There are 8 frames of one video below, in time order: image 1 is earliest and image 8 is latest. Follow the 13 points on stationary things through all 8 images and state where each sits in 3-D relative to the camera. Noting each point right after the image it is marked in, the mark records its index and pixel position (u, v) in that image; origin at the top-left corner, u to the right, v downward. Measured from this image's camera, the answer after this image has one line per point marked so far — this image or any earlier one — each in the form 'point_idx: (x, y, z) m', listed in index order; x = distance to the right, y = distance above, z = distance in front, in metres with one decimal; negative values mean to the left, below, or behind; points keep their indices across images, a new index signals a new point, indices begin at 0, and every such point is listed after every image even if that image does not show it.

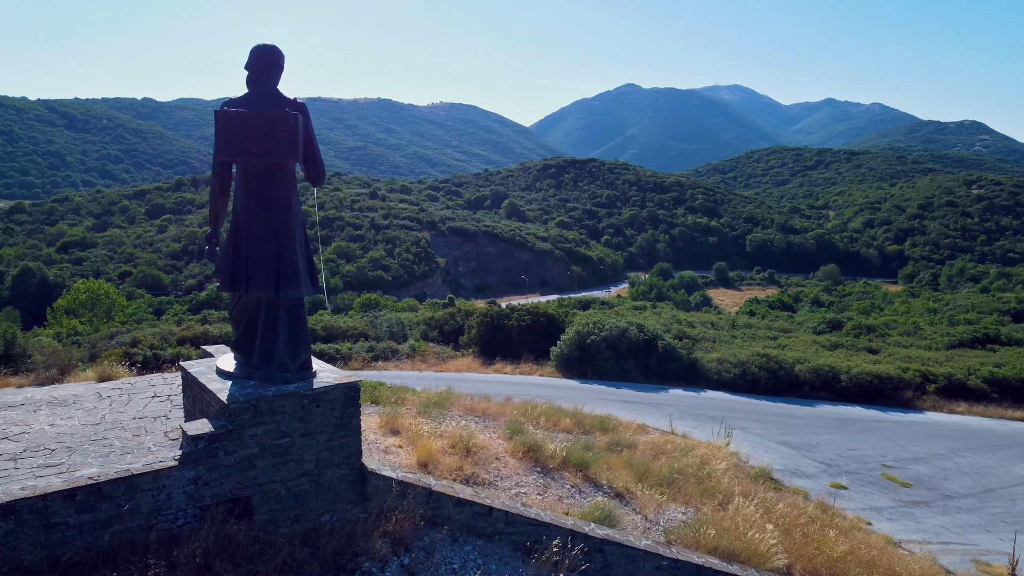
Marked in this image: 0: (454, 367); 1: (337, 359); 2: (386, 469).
0: (-1.2, -1.7, +17.0) m
1: (-3.6, -1.5, +16.6) m
2: (-0.8, -1.2, +5.3) m
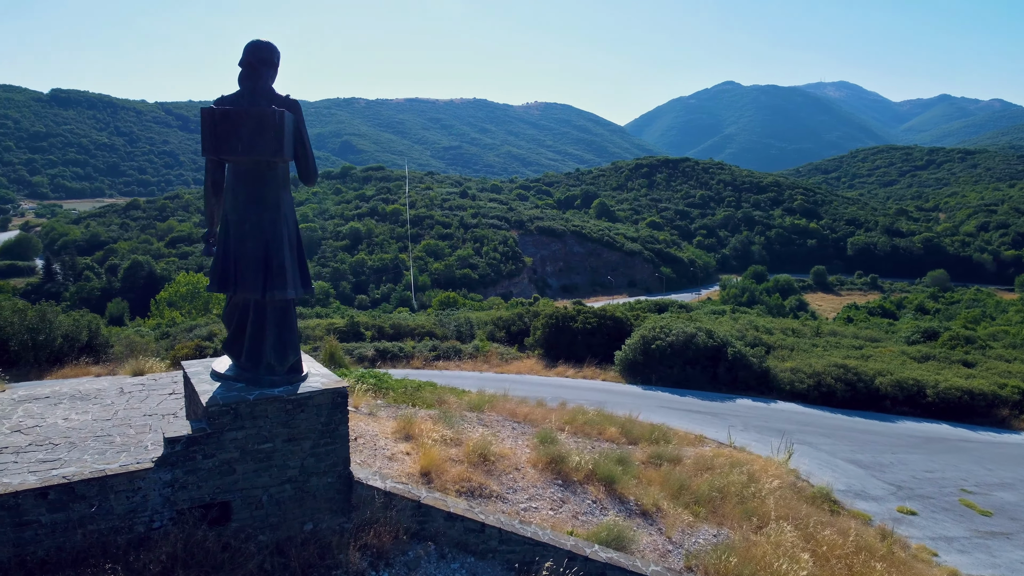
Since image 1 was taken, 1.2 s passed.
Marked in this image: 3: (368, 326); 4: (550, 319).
0: (+0.1, -1.7, +16.8) m
1: (-2.3, -1.4, +16.7) m
2: (-0.9, -1.2, +5.1) m
3: (-3.4, -0.9, +19.3) m
4: (+0.8, -0.7, +18.0) m
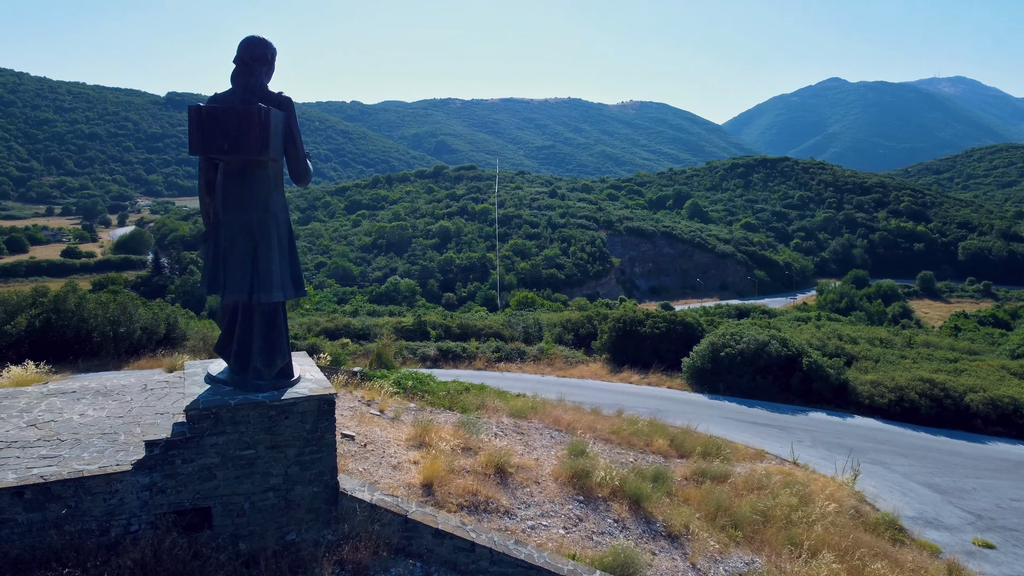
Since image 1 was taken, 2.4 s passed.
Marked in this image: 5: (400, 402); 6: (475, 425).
0: (+1.4, -1.7, +16.4) m
1: (-1.0, -1.4, +16.6) m
2: (-0.9, -1.2, +4.9) m
3: (-1.8, -0.9, +19.3) m
4: (+2.3, -0.8, +17.5) m
5: (-1.2, -1.2, +8.3) m
6: (-0.4, -1.3, +7.6) m
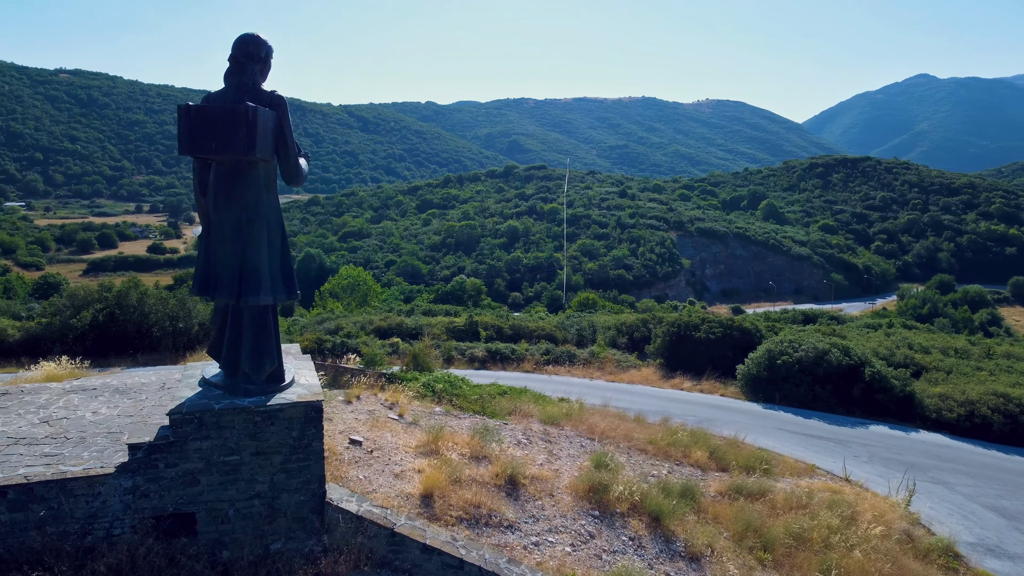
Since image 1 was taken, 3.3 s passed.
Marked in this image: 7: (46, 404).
0: (+2.3, -1.8, +16.0) m
1: (0.0, -1.5, +16.4) m
2: (-0.9, -1.2, +4.8) m
3: (-0.6, -0.9, +19.2) m
4: (+3.3, -0.8, +17.1) m
5: (-0.9, -1.2, +8.2) m
6: (-0.2, -1.3, +7.4) m
7: (-3.5, -0.9, +6.2) m
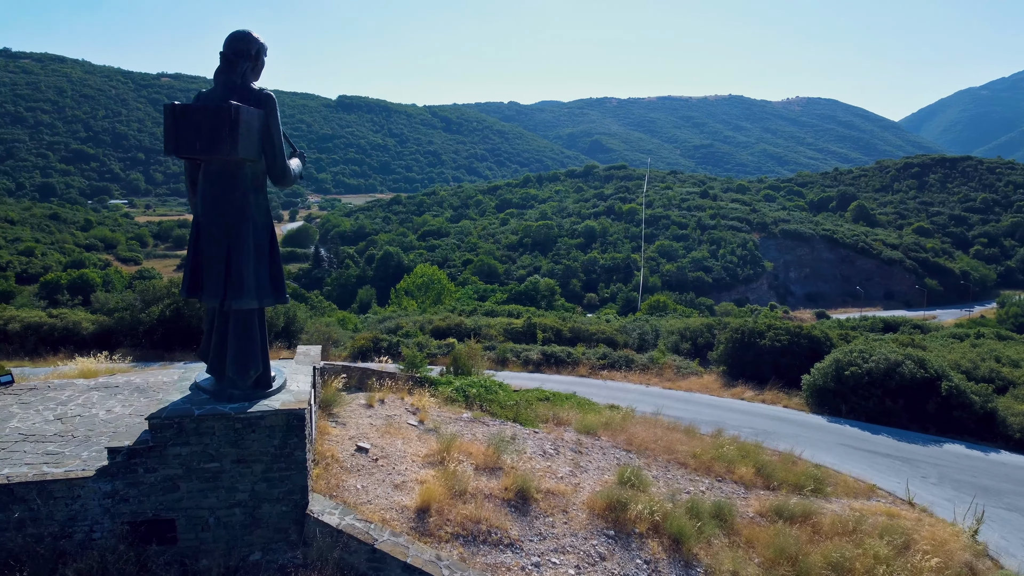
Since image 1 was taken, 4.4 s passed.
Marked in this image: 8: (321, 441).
0: (+3.4, -1.9, +15.5) m
1: (+1.1, -1.5, +16.1) m
2: (-1.0, -1.3, +4.6) m
3: (+0.8, -0.9, +18.9) m
4: (+4.5, -0.9, +16.4) m
5: (-0.6, -1.2, +8.0) m
6: (0.0, -1.4, +7.1) m
7: (-3.4, -0.9, +6.3) m
8: (-1.4, -1.1, +5.9) m
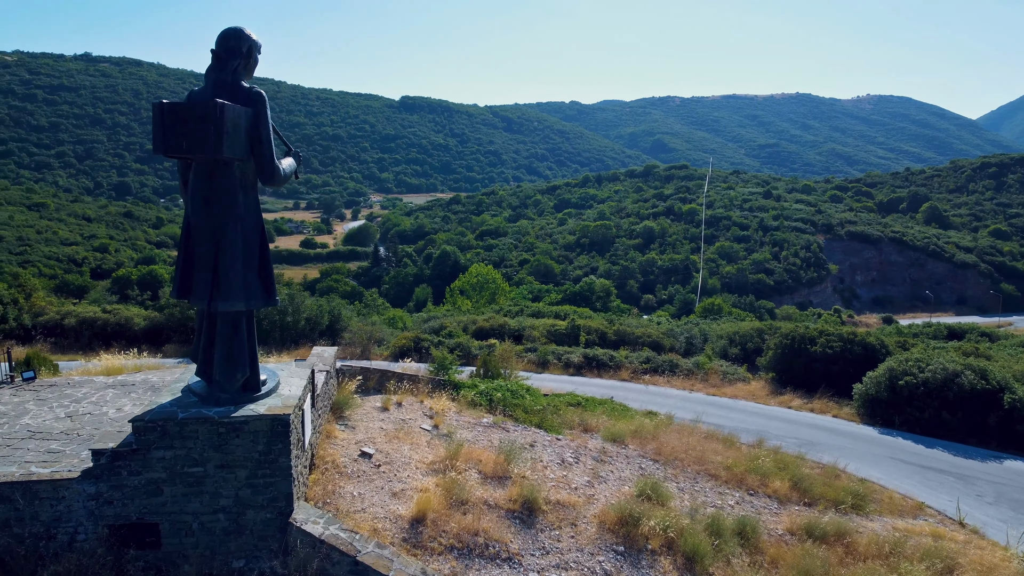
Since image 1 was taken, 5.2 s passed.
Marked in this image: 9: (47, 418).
0: (+4.1, -1.9, +15.0) m
1: (+1.9, -1.5, +15.8) m
2: (-1.0, -1.3, +4.5) m
3: (+1.8, -1.0, +18.6) m
4: (+5.3, -1.0, +15.9) m
5: (-0.4, -1.2, +7.8) m
6: (+0.2, -1.4, +6.9) m
7: (-3.4, -0.9, +6.3) m
8: (-1.3, -1.1, +5.8) m
9: (-3.3, -0.9, +5.8) m
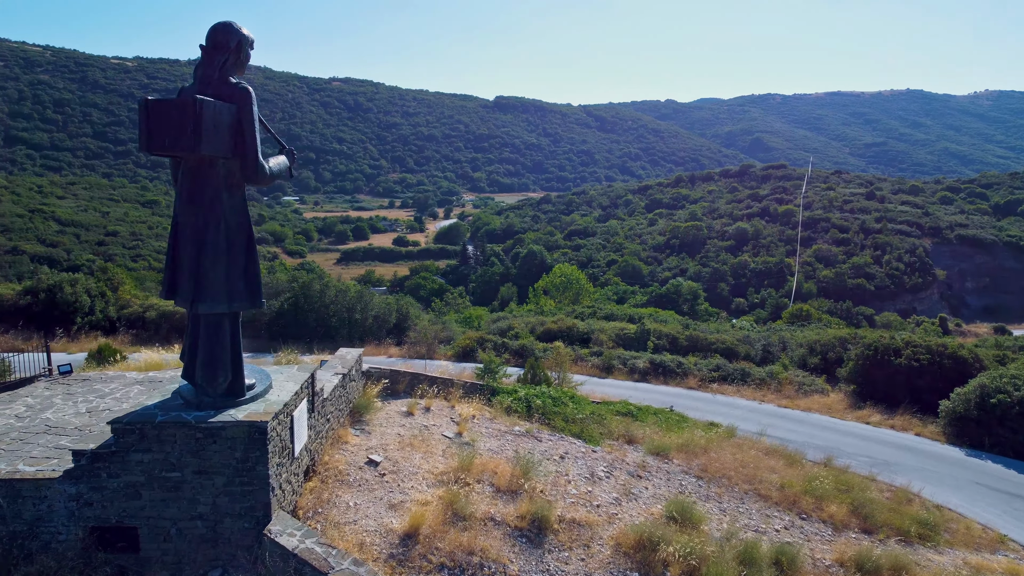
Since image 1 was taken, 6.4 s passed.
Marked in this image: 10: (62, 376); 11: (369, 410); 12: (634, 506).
0: (+5.2, -2.0, +14.2) m
1: (+3.0, -1.6, +15.2) m
2: (-1.1, -1.3, +4.3) m
3: (+3.3, -1.0, +18.1) m
4: (+6.5, -1.1, +14.9) m
5: (-0.1, -1.3, +7.6) m
6: (+0.4, -1.4, +6.6) m
7: (-3.2, -0.8, +6.4) m
8: (-1.2, -1.1, +5.6) m
9: (-3.2, -0.9, +5.9) m
10: (-3.8, -0.7, +6.9) m
11: (-1.2, -1.0, +6.6) m
12: (+1.0, -1.7, +6.4) m
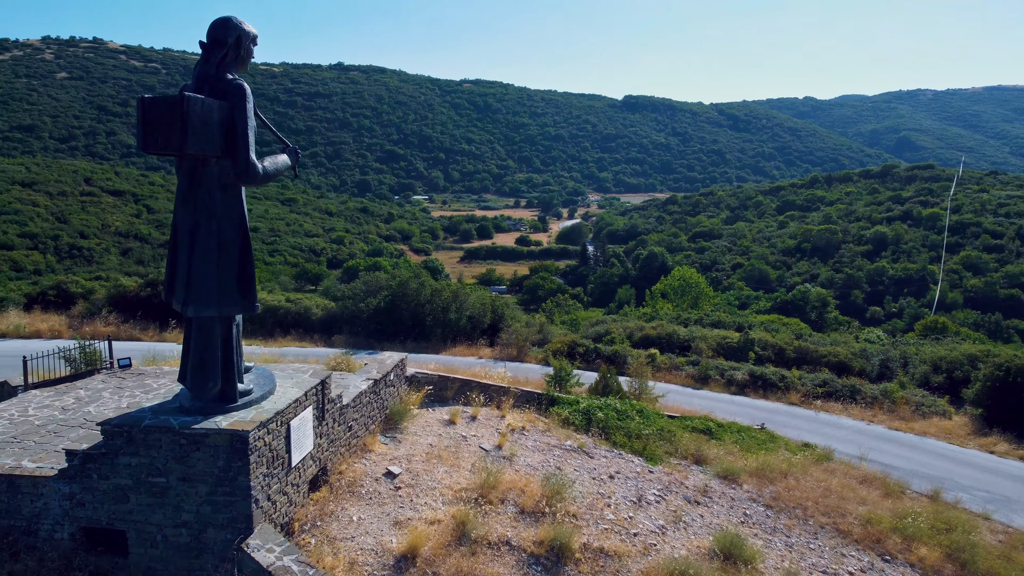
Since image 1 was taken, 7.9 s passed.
0: (+6.6, -2.2, +12.9) m
1: (+4.6, -1.8, +14.2) m
2: (-1.1, -1.3, +4.1) m
3: (+5.4, -1.2, +17.0) m
4: (+8.0, -1.4, +13.4) m
5: (+0.4, -1.3, +7.2) m
6: (+0.6, -1.5, +6.1) m
7: (-2.9, -0.8, +6.5) m
8: (-1.1, -1.2, +5.4) m
9: (-3.0, -0.9, +6.0) m
10: (-3.4, -0.7, +7.1) m
11: (-0.8, -1.0, +6.4) m
12: (+1.2, -1.8, +5.9) m
